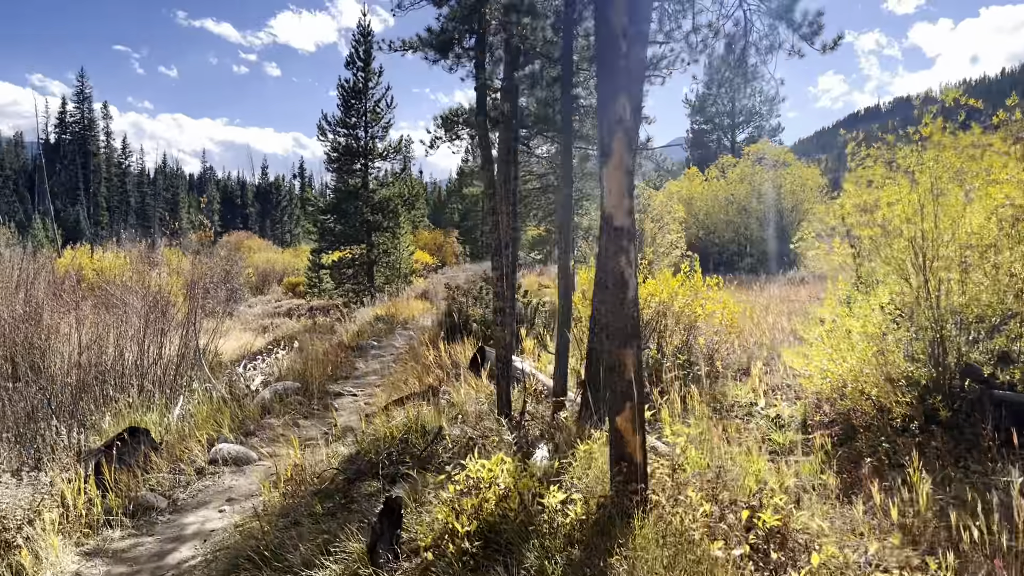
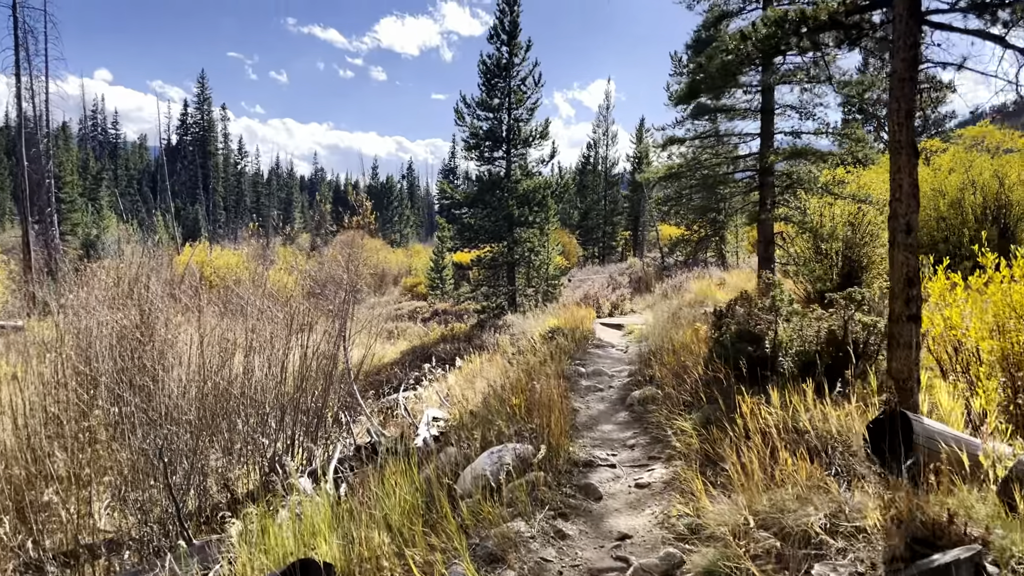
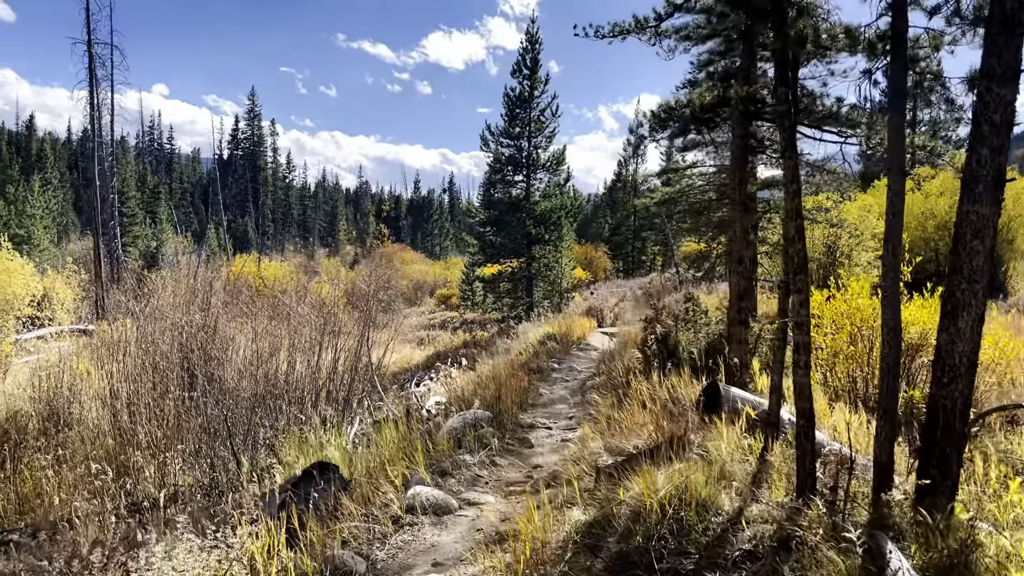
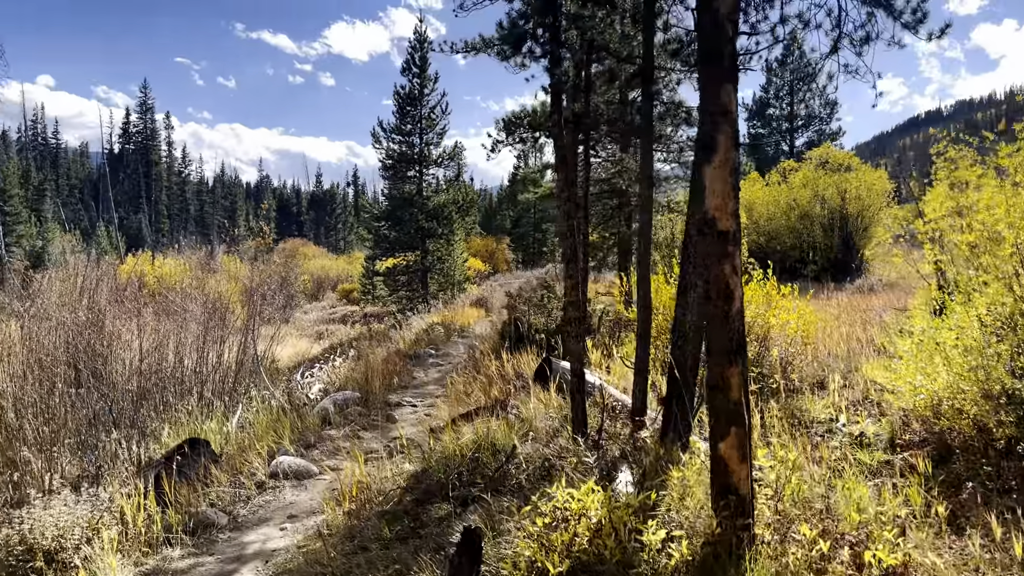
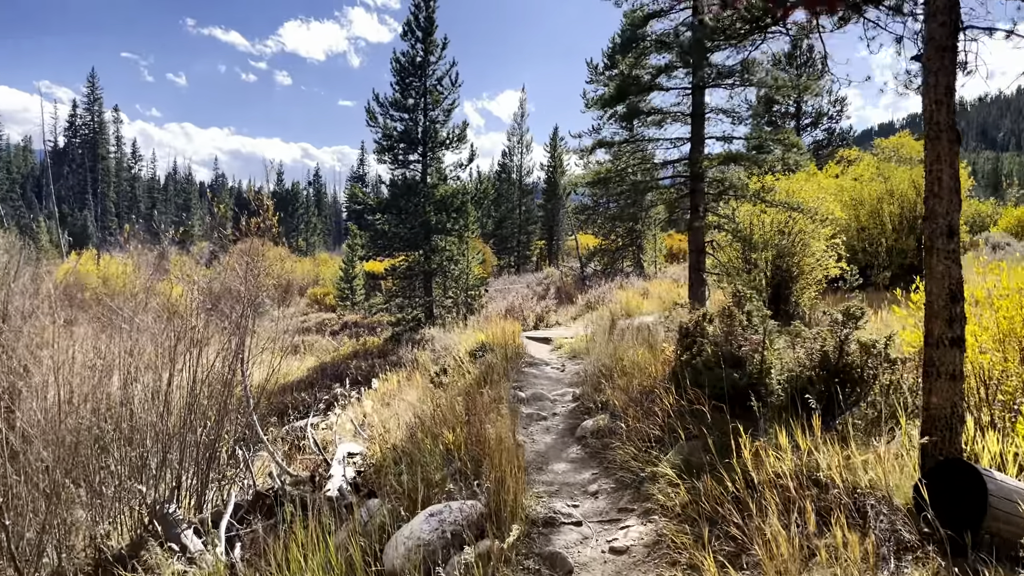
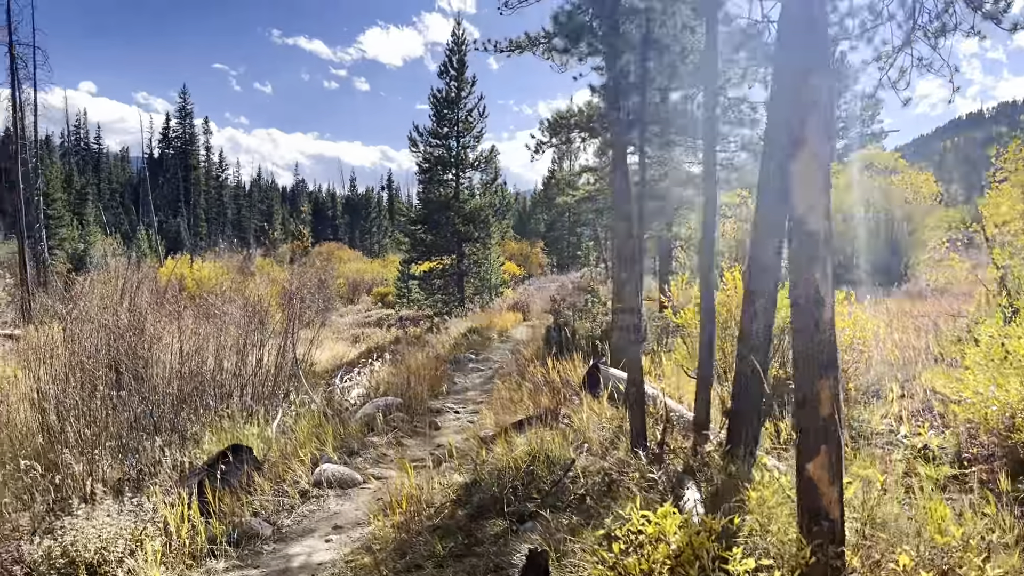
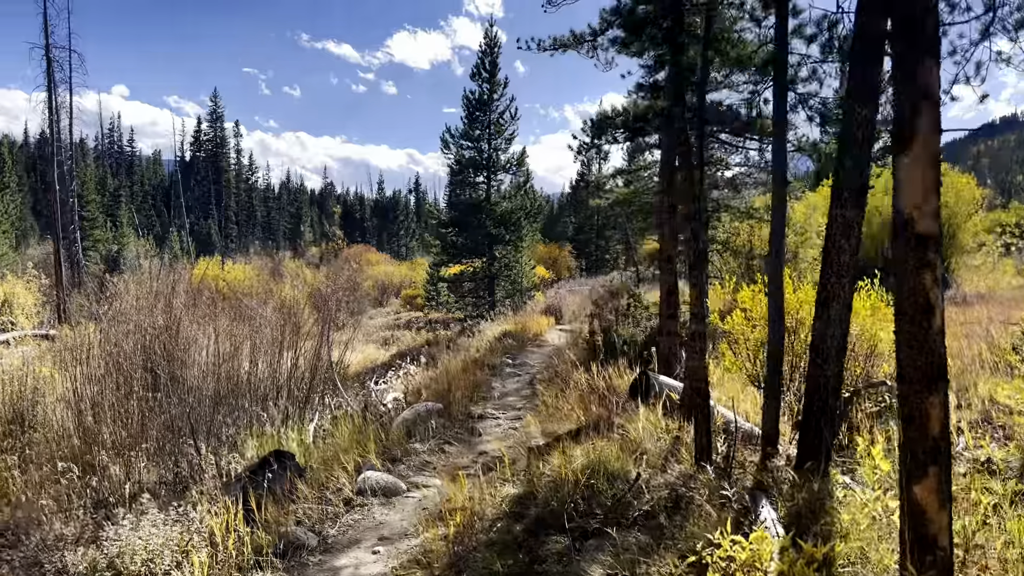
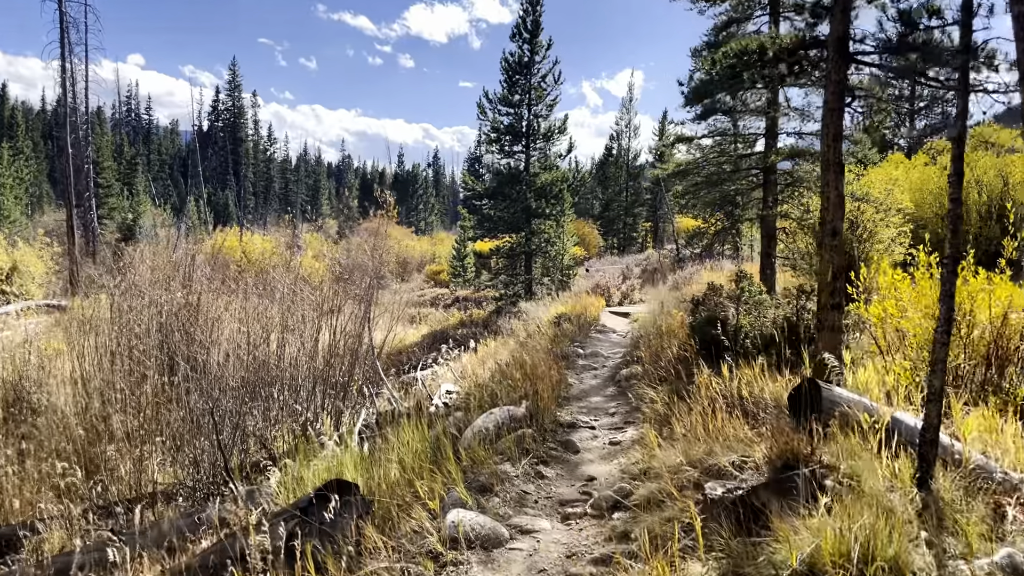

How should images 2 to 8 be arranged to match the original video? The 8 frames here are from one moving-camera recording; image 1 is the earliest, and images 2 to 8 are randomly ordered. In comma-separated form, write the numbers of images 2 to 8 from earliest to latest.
4, 6, 7, 3, 8, 2, 5
